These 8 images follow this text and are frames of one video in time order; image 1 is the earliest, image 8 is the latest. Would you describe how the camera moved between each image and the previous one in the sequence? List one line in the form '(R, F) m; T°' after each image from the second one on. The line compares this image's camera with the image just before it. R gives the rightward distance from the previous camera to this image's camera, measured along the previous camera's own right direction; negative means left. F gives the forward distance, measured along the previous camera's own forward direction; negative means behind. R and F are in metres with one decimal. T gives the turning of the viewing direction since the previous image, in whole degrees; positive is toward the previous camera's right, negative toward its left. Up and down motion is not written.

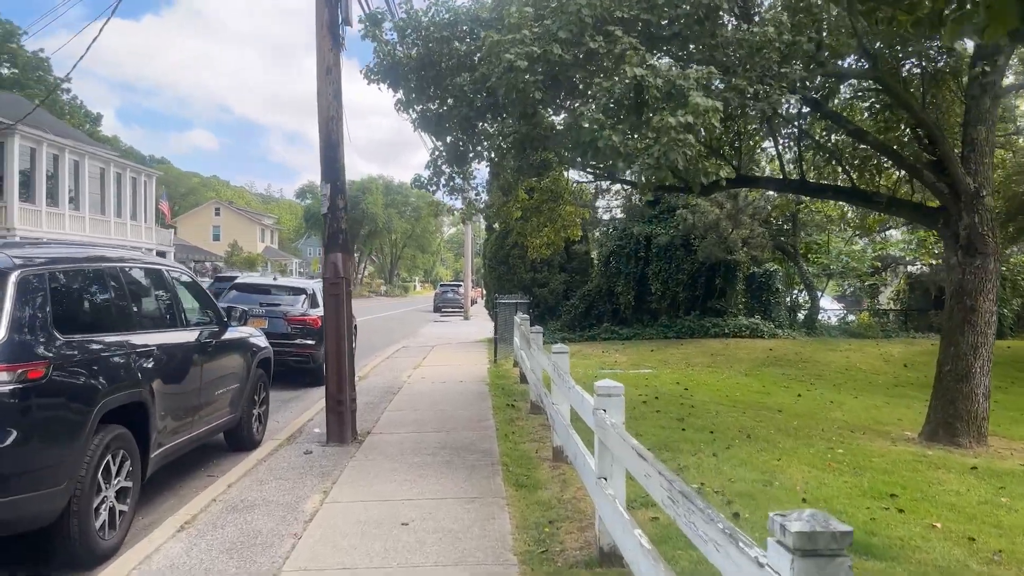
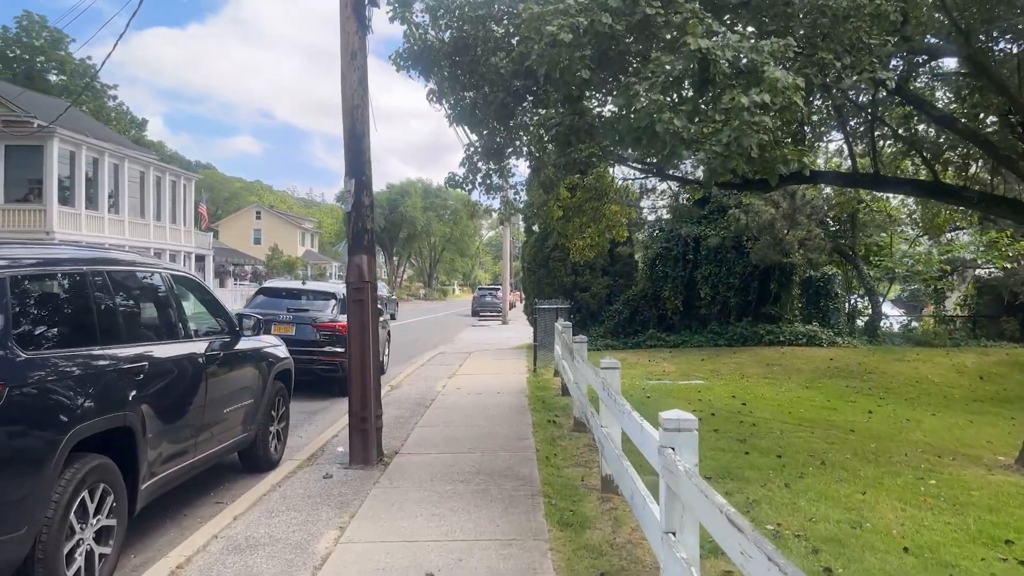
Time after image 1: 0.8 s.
(0.0, +0.9) m; -3°
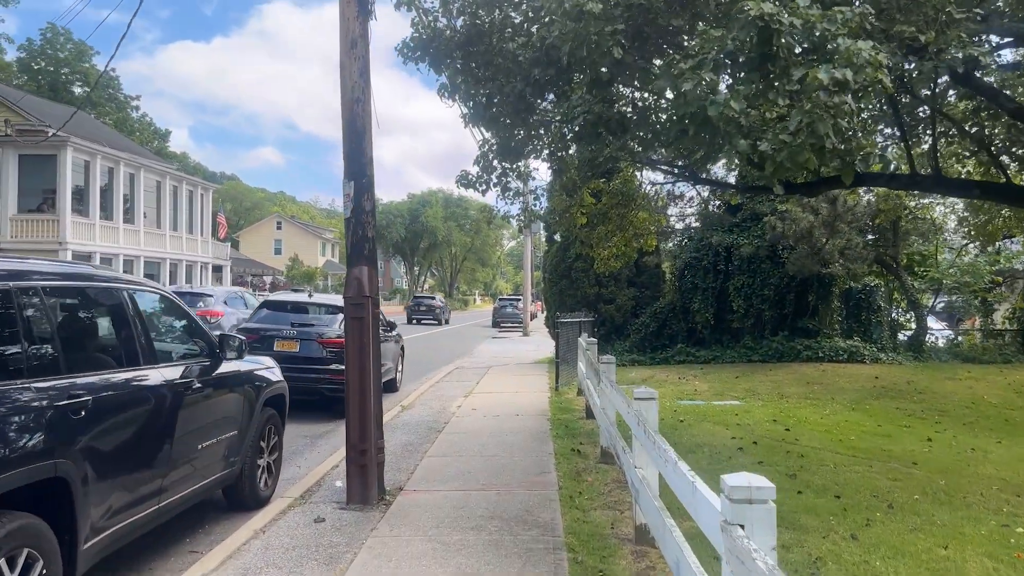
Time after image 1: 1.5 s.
(0.0, +0.9) m; -2°
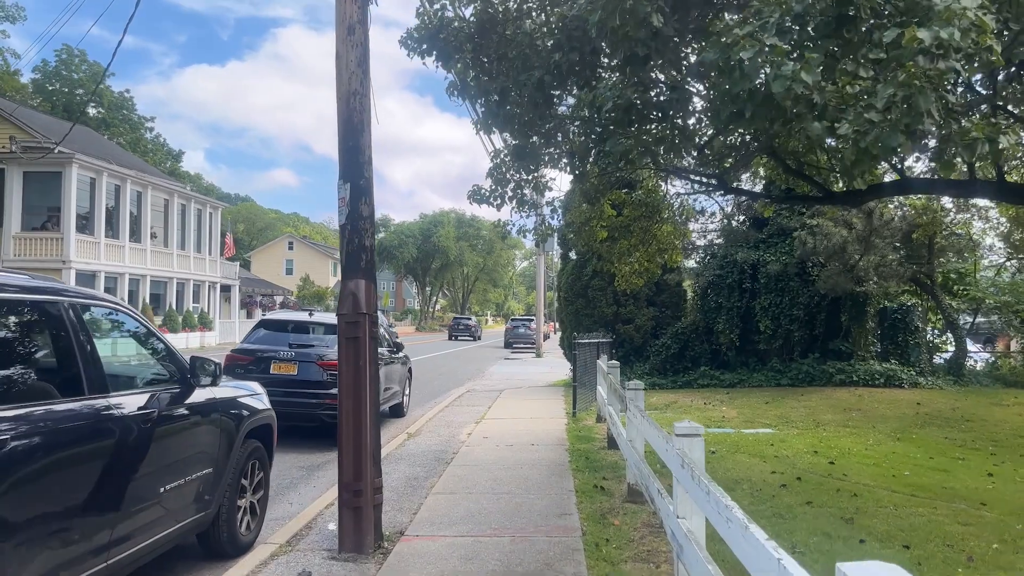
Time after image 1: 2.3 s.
(0.0, +0.8) m; -1°
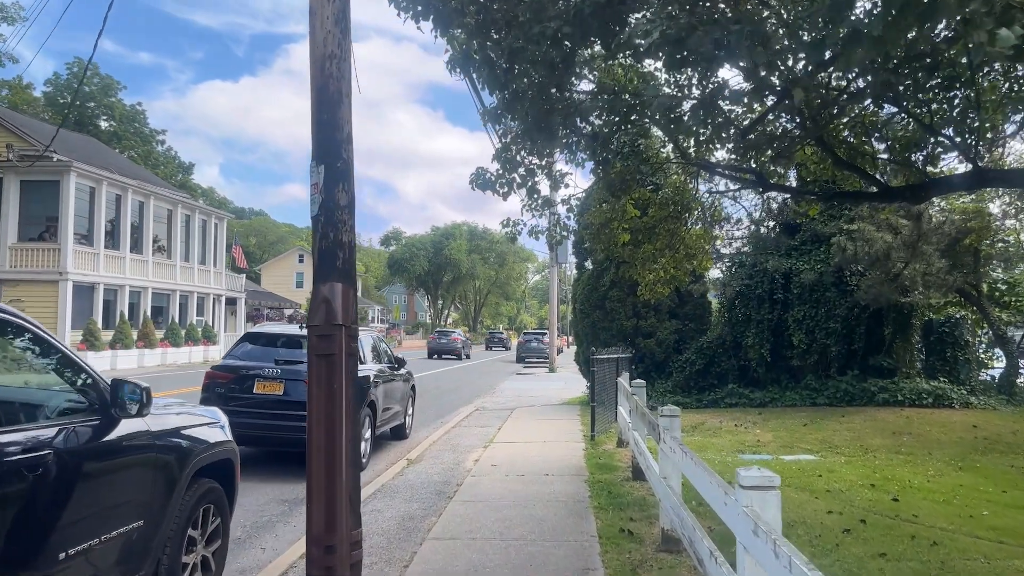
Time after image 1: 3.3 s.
(0.0, +1.1) m; -1°
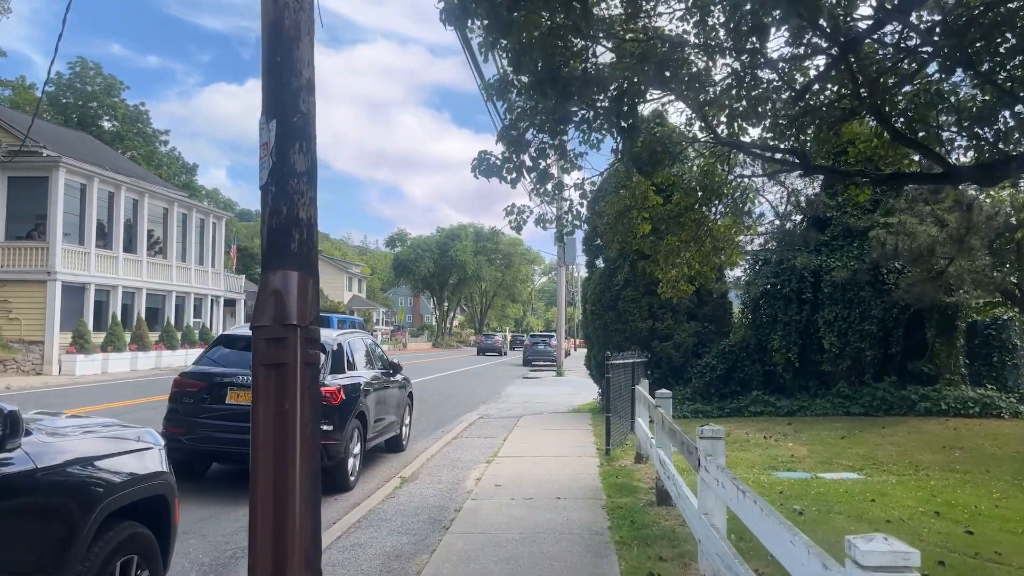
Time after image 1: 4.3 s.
(0.0, +1.1) m; 0°
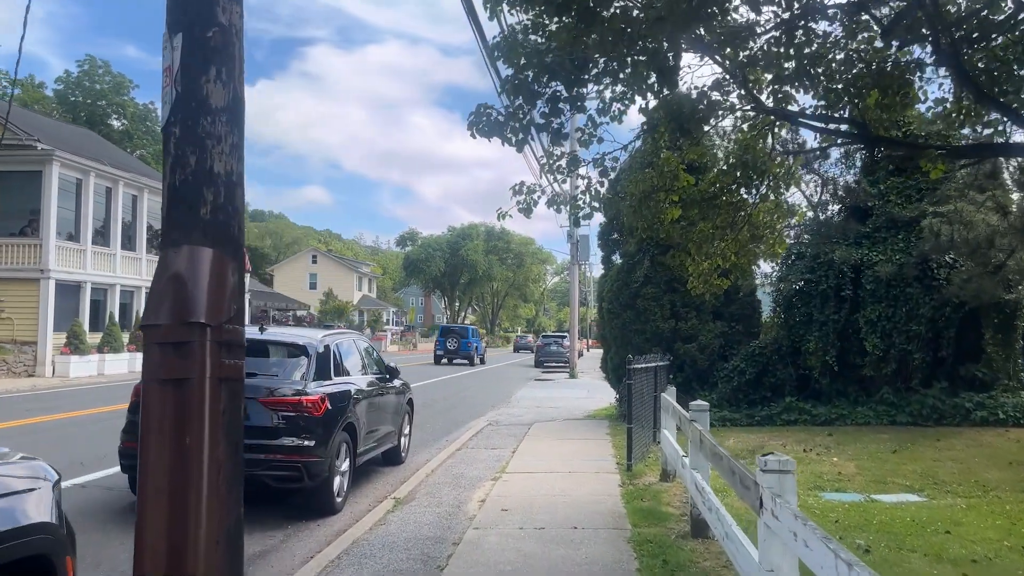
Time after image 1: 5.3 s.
(0.0, +1.1) m; -1°
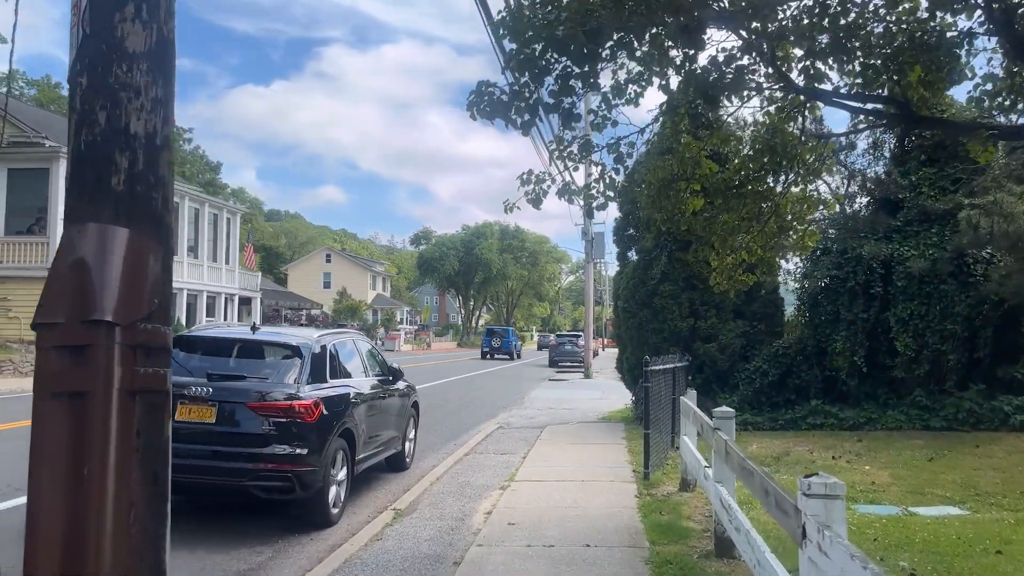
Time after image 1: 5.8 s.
(+0.1, +0.5) m; -1°
